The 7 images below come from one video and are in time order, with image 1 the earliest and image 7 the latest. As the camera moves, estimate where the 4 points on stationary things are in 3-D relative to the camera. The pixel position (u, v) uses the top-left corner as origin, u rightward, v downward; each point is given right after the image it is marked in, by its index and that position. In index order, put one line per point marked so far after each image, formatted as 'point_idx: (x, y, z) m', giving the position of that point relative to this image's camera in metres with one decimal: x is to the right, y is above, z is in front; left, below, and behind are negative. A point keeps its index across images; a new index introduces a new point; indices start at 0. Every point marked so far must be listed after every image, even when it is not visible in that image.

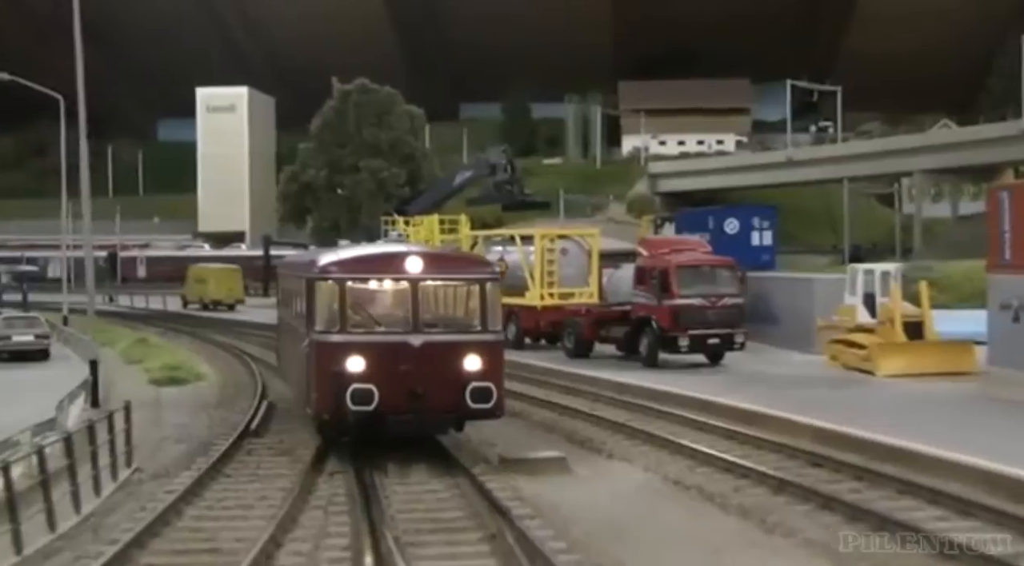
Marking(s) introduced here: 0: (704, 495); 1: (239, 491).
0: (+2.1, -2.4, +14.2) m
1: (-3.1, -2.4, +15.1) m
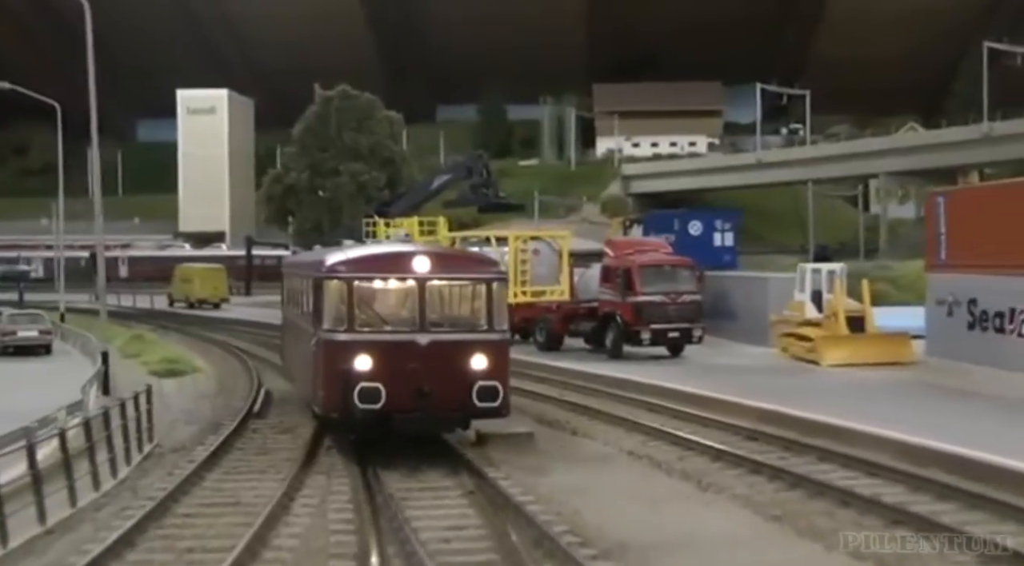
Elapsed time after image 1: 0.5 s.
0: (+1.8, -2.3, +16.4) m
1: (-3.4, -2.3, +17.2) m
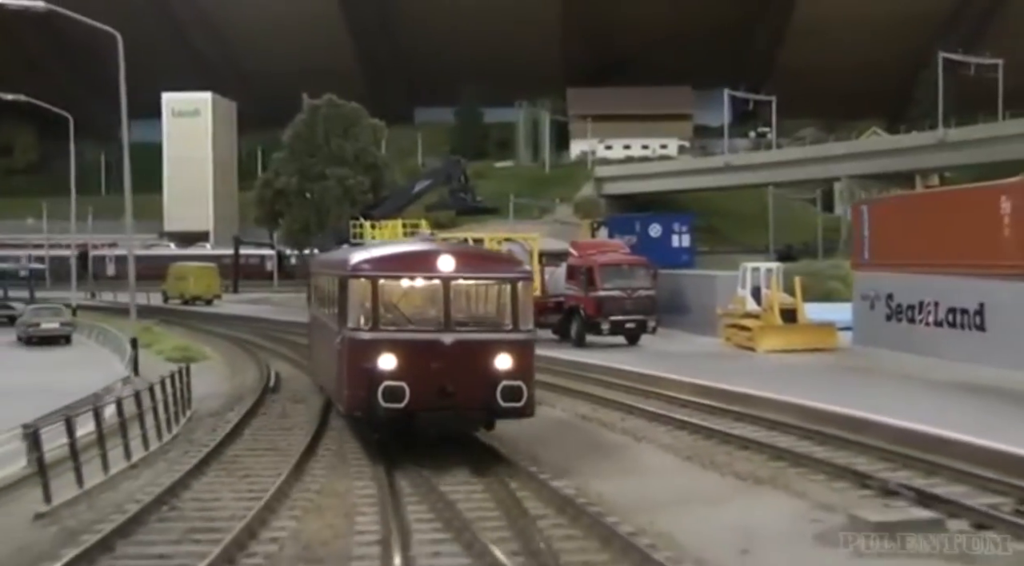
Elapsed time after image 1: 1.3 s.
0: (+1.4, -2.2, +20.3) m
1: (-3.8, -2.2, +21.0) m
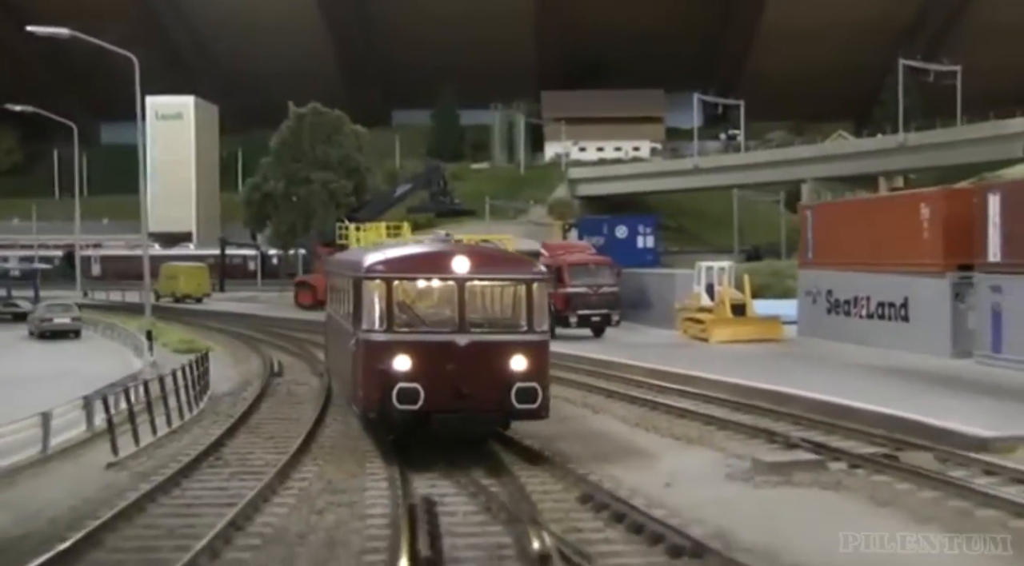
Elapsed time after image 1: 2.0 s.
0: (+1.0, -2.2, +23.7) m
1: (-4.3, -2.2, +24.2) m
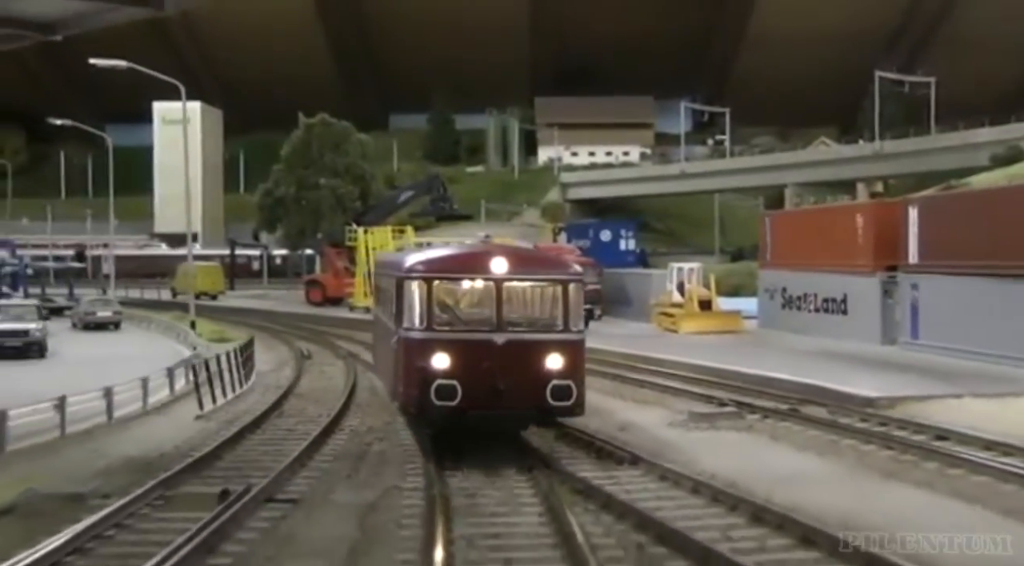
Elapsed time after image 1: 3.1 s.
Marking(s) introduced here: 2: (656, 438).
0: (+0.9, -2.1, +28.6) m
1: (-4.4, -2.1, +29.2) m
2: (+2.2, -2.3, +19.0) m
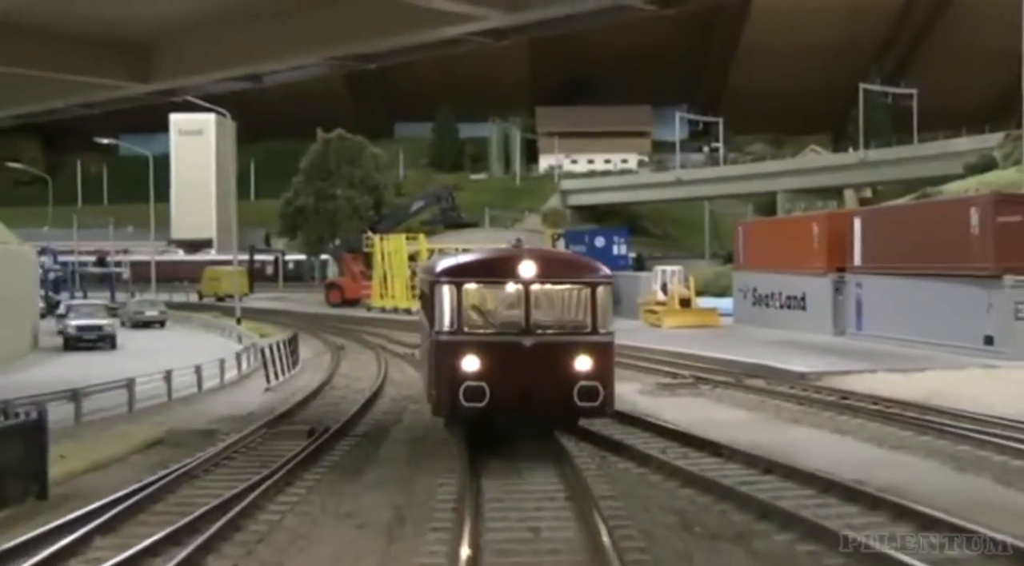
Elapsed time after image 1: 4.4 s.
0: (+1.0, -2.1, +34.1) m
1: (-4.3, -2.1, +34.7) m
2: (+2.2, -2.3, +24.5) m
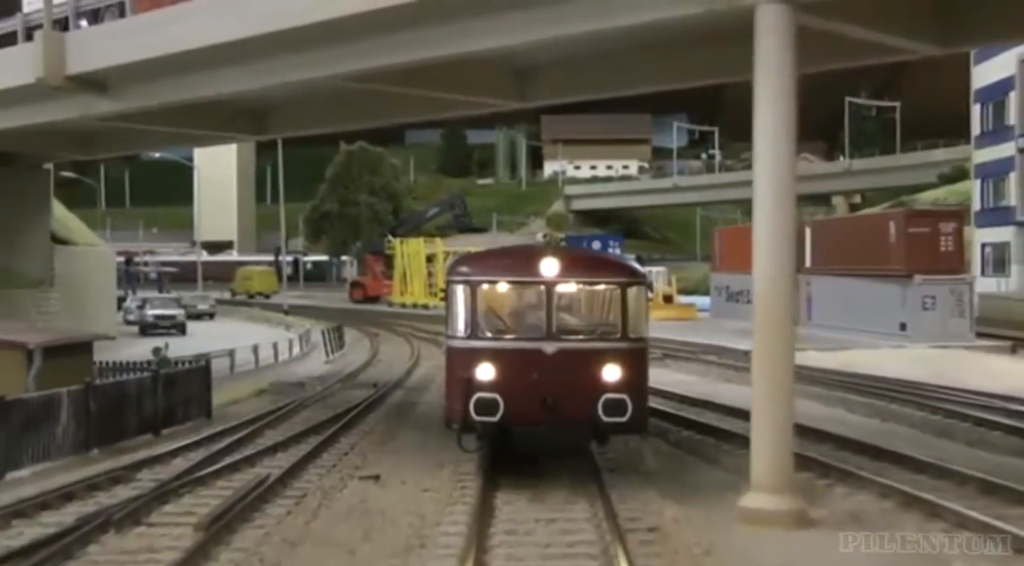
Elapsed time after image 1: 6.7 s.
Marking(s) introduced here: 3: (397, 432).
0: (+1.2, -2.0, +41.3) m
1: (-4.1, -2.0, +41.9) m
2: (+2.4, -2.2, +31.7) m
3: (-1.8, -2.3, +19.8) m
